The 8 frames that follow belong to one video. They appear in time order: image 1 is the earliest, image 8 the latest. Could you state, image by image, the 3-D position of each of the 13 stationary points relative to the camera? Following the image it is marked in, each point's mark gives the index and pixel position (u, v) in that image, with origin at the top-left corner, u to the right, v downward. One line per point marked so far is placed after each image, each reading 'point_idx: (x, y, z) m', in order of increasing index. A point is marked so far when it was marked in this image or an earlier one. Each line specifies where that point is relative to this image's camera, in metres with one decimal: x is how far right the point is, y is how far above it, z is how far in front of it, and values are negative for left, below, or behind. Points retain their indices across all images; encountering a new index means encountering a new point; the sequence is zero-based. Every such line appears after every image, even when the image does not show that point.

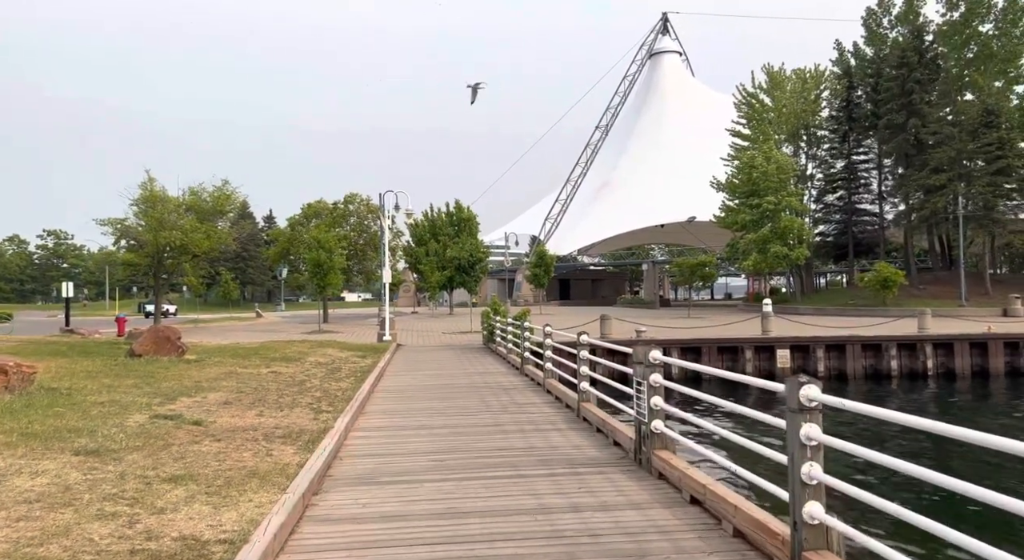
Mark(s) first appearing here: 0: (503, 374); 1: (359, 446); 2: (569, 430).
0: (-0.2, -1.5, +13.0) m
1: (-1.3, -1.4, +6.8) m
2: (+0.5, -1.4, +7.5) m
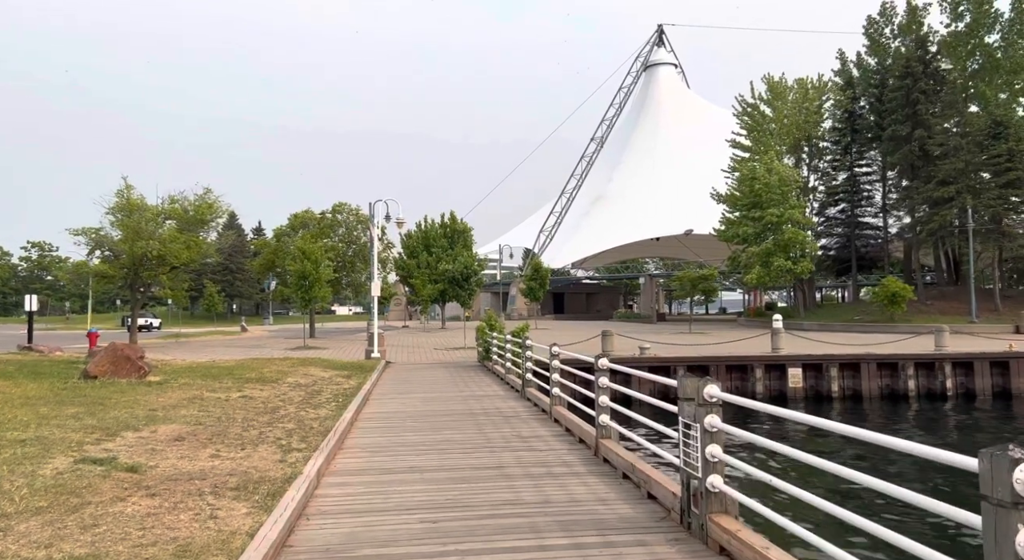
0: (-0.2, -1.8, +11.7) m
1: (-1.2, -1.5, +5.5) m
2: (+0.6, -1.5, +6.2) m
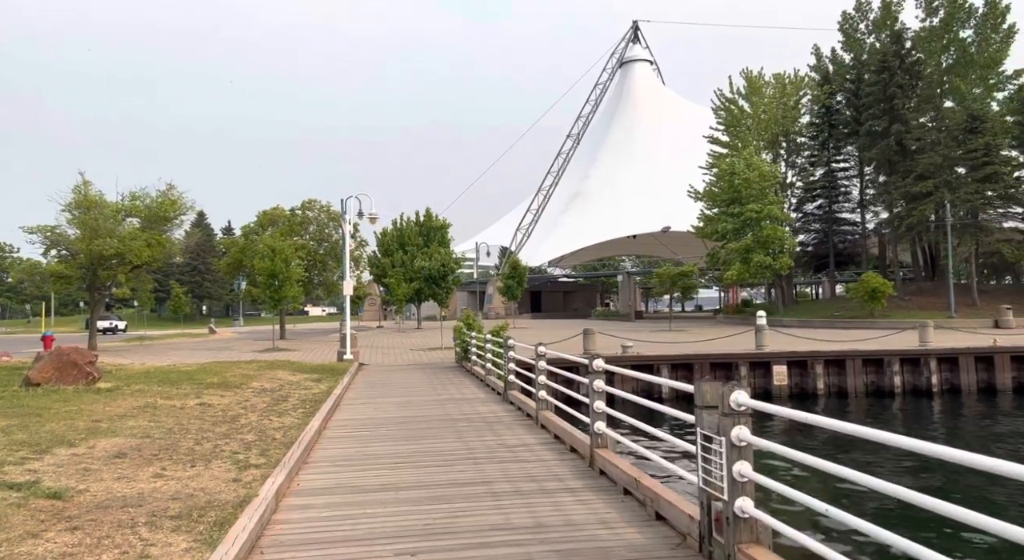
0: (-0.4, -1.7, +10.9) m
1: (-1.3, -1.5, +4.7) m
2: (+0.5, -1.5, +5.5) m
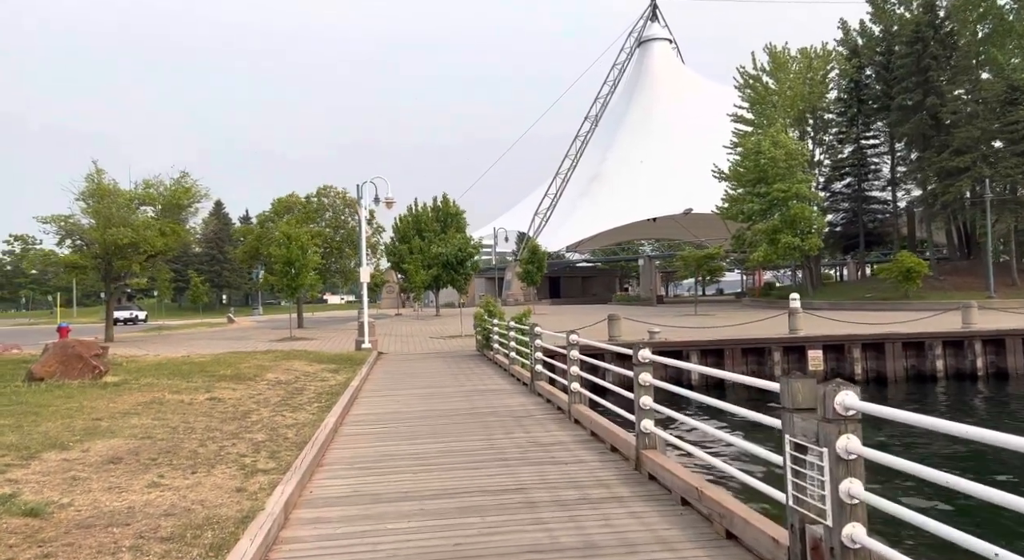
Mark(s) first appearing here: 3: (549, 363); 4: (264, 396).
0: (0.0, -1.5, +10.3) m
1: (-1.1, -1.4, +4.1) m
2: (+0.8, -1.3, +4.8) m
3: (+0.5, -1.1, +10.9) m
4: (-3.0, -1.4, +9.7) m
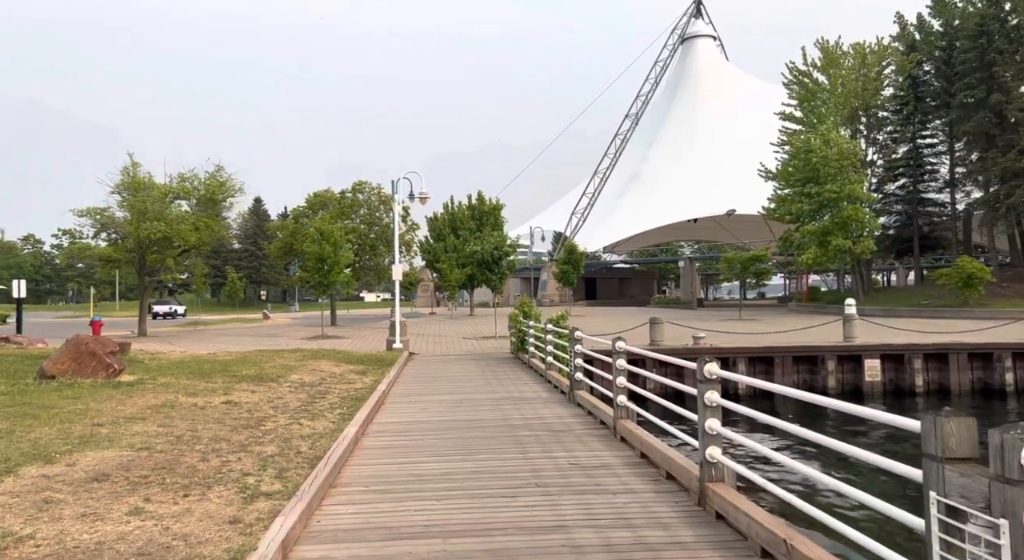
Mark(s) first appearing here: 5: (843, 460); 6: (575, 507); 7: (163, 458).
0: (+0.4, -1.5, +9.5) m
1: (-0.9, -1.4, +3.3) m
2: (+1.0, -1.4, +4.0) m
3: (+1.0, -1.1, +10.1) m
4: (-2.6, -1.4, +9.0) m
5: (+4.0, -2.2, +9.8) m
6: (+0.4, -1.4, +4.9) m
7: (-2.5, -1.3, +5.6) m
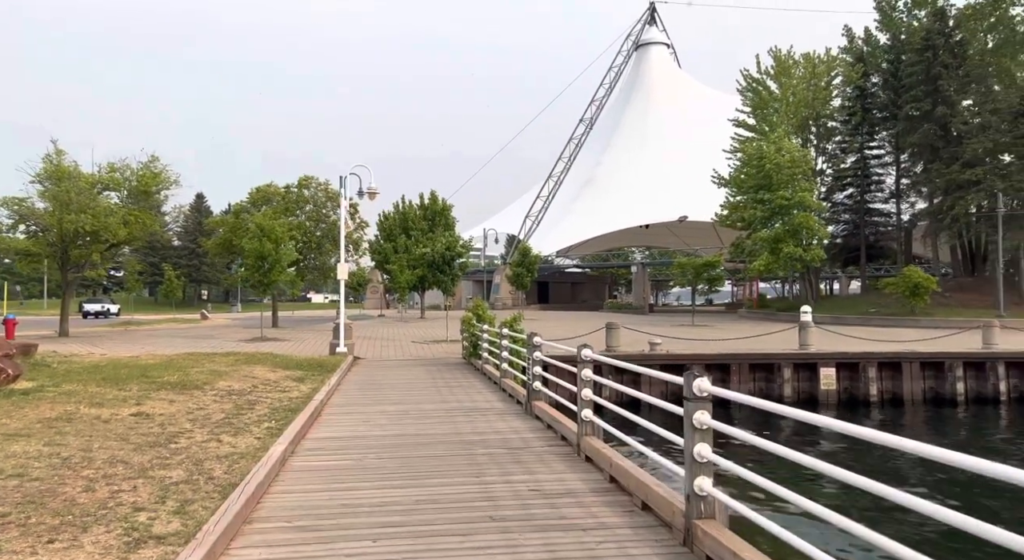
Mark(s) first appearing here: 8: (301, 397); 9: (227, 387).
0: (-0.1, -1.5, +8.6) m
1: (-1.1, -1.3, +2.4) m
2: (+0.8, -1.3, +3.2) m
3: (+0.4, -1.2, +9.3) m
4: (-3.1, -1.3, +8.0) m
5: (+3.4, -2.2, +9.2) m
6: (+0.1, -1.4, +4.1) m
7: (-2.8, -1.2, +4.6) m
8: (-2.5, -1.4, +9.5) m
9: (-3.6, -1.3, +9.9) m
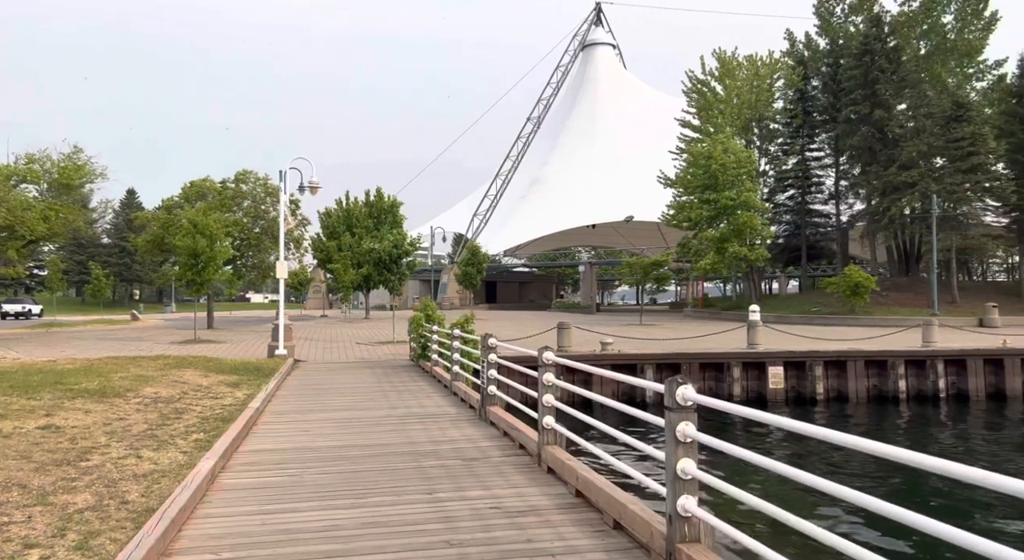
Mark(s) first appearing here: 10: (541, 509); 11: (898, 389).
0: (-0.6, -1.5, +8.1) m
1: (-1.1, -1.3, +1.8) m
2: (+0.7, -1.3, +2.8) m
3: (-0.1, -1.1, +8.8) m
4: (-3.6, -1.3, +7.3) m
5: (+2.9, -2.2, +8.9) m
6: (-0.1, -1.4, +3.6) m
7: (-3.0, -1.2, +3.9) m
8: (-3.1, -1.4, +8.8) m
9: (-4.1, -1.3, +9.1) m
10: (+0.2, -1.4, +4.8) m
11: (+9.2, -2.6, +18.7) m
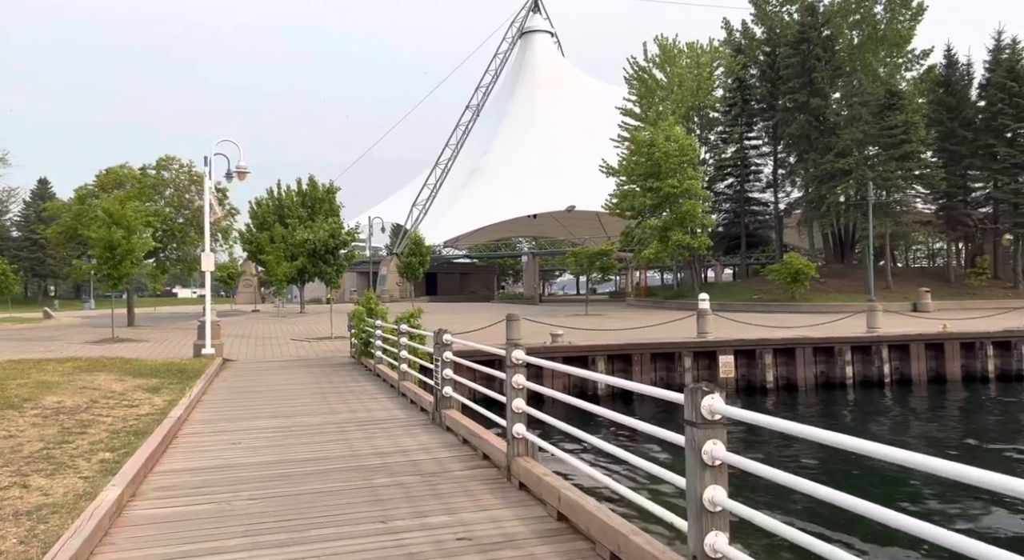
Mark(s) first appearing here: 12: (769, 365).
0: (-1.0, -1.4, +7.3) m
1: (-1.0, -1.3, +1.0) m
2: (+0.7, -1.3, +2.0) m
3: (-0.6, -1.0, +8.0) m
4: (-3.9, -1.3, +6.2) m
5: (+2.4, -2.1, +8.4) m
6: (-0.1, -1.3, +2.8) m
7: (-3.0, -1.2, +2.9) m
8: (-3.5, -1.3, +7.8) m
9: (-4.6, -1.3, +8.0) m
10: (0.0, -1.3, +4.1) m
11: (+7.9, -2.2, +18.6) m
12: (+6.0, -2.0, +18.2) m
